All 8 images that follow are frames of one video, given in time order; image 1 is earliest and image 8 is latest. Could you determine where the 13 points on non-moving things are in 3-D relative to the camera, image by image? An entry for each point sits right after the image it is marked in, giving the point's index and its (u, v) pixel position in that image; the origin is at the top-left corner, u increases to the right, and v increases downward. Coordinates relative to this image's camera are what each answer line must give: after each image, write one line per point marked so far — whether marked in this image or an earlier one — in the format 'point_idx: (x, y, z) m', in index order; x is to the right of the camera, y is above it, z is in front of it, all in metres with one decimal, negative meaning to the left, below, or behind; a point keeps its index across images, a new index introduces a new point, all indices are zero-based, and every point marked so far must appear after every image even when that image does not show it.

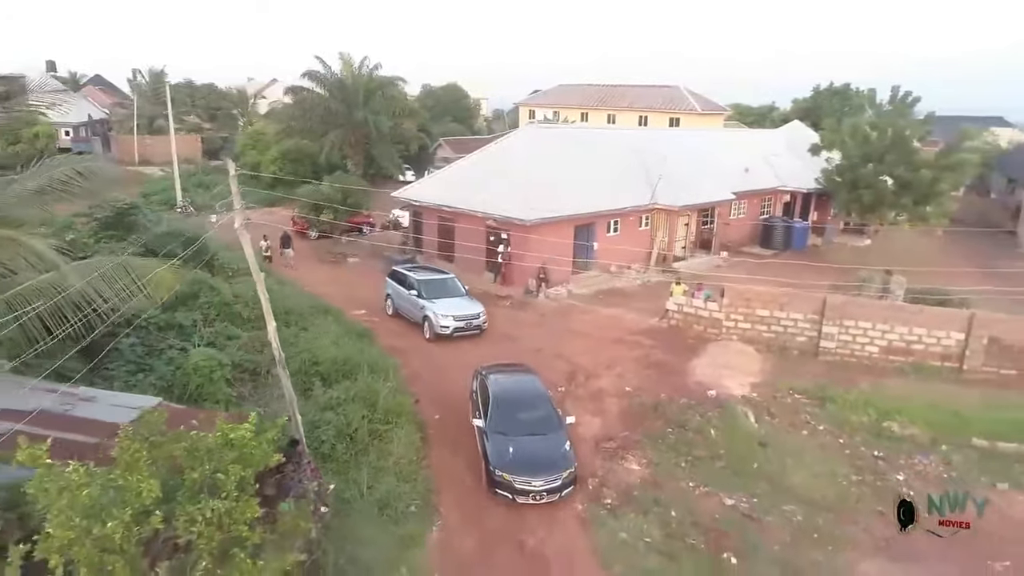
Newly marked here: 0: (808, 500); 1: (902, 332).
0: (+5.1, -3.6, +12.4) m
1: (+9.4, -1.1, +17.3) m
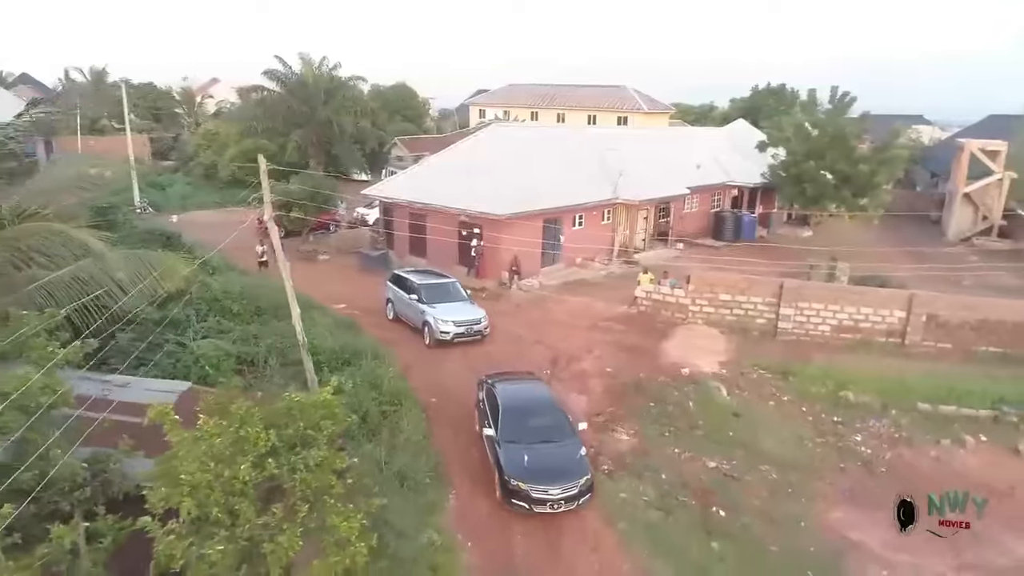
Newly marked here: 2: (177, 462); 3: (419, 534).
0: (+5.2, -3.3, +13.7) m
1: (+9.0, -0.6, +18.9) m
2: (-2.8, -1.4, +6.1) m
3: (-1.3, -3.5, +10.1) m
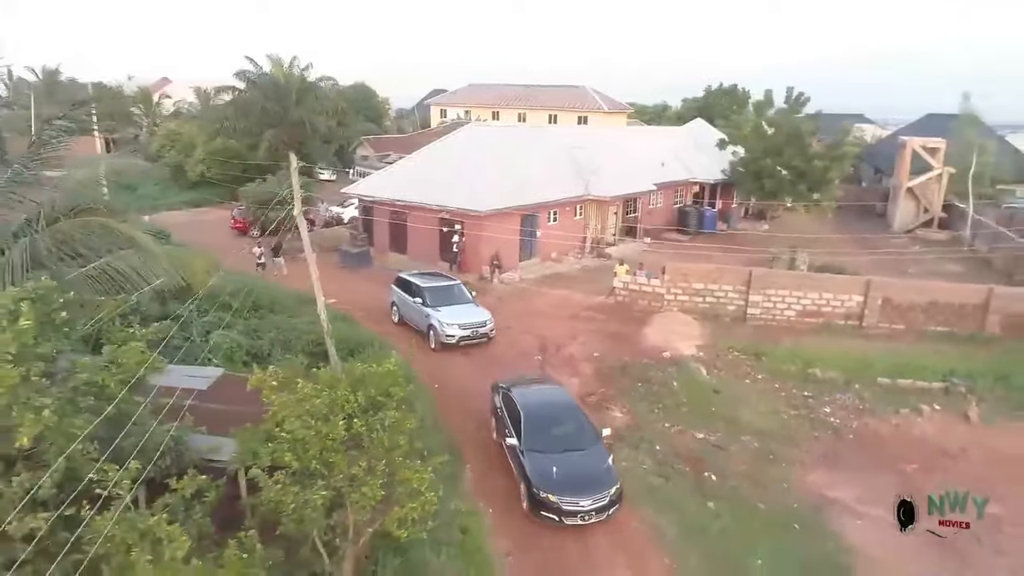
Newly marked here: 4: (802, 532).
0: (+5.2, -3.0, +15.0) m
1: (+8.6, -0.3, +20.4) m
2: (-2.3, -1.2, +6.9) m
3: (-1.0, -3.3, +10.9) m
4: (+4.7, -3.9, +11.6) m
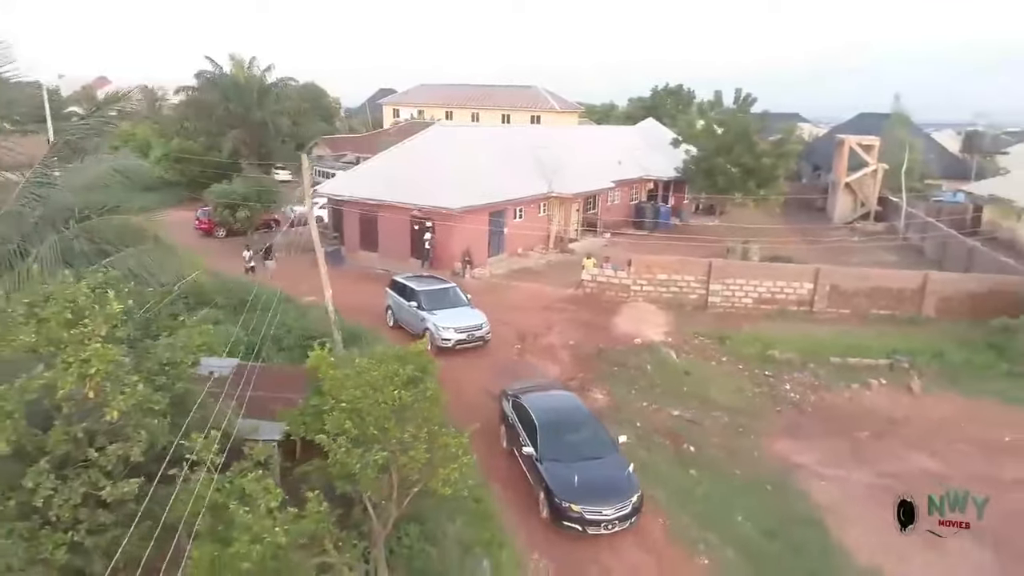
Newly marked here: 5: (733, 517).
0: (+4.9, -2.7, +16.2) m
1: (+7.9, +0.1, +21.9) m
2: (-2.0, -1.1, +7.7) m
3: (-1.0, -3.1, +11.7) m
4: (+4.7, -3.7, +12.9) m
5: (+3.6, -3.8, +11.8) m
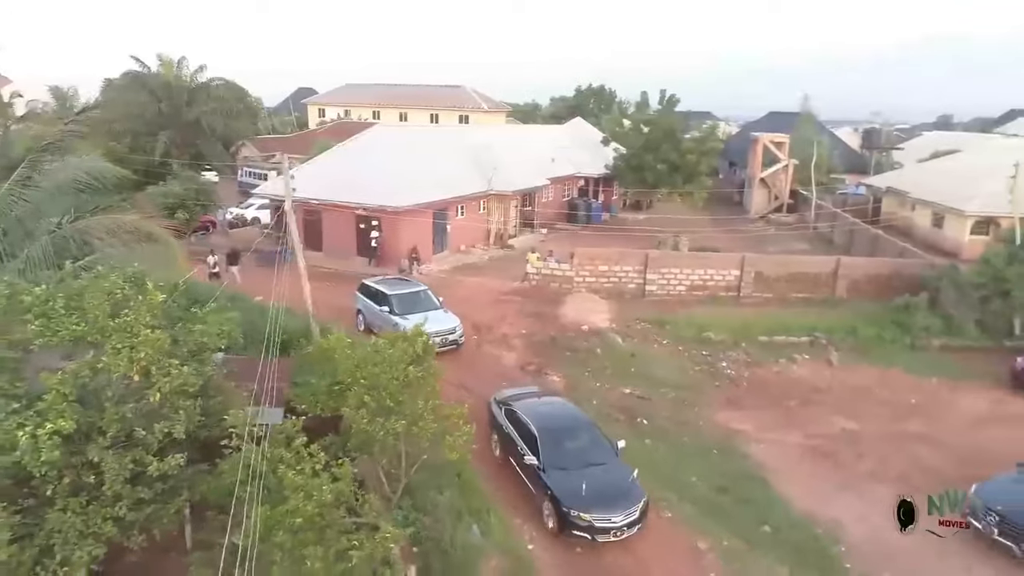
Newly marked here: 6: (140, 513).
0: (+4.0, -2.3, +17.7) m
1: (+6.3, +0.5, +23.7) m
2: (-2.0, -0.9, +8.4) m
3: (-1.4, -2.9, +12.6) m
4: (+4.2, -3.3, +14.3) m
5: (+3.2, -3.5, +13.1) m
6: (-3.8, -2.3, +7.3) m
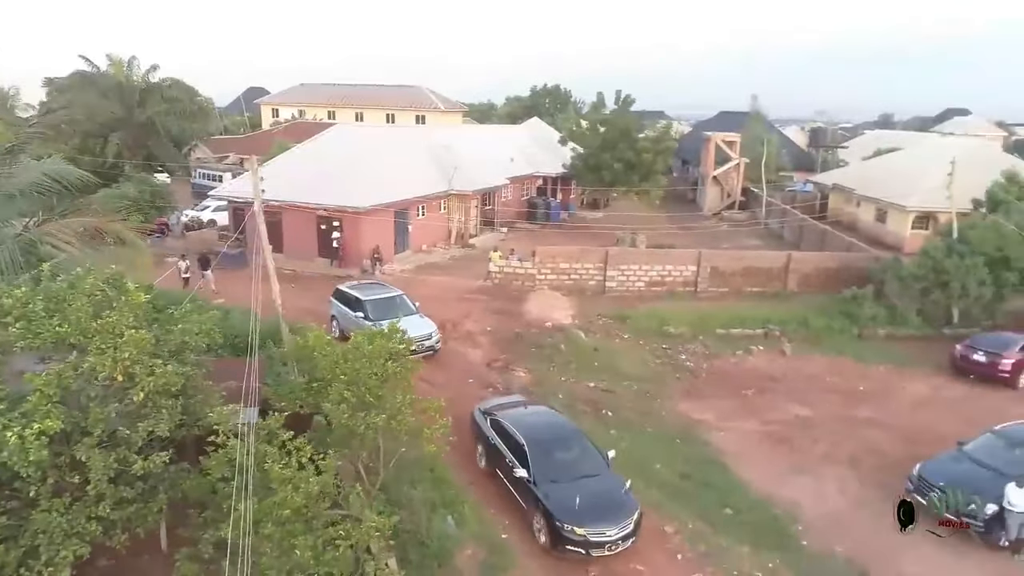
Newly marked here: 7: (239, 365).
0: (+3.1, -2.2, +18.2) m
1: (+5.0, +0.6, +24.3) m
2: (-2.3, -0.9, +8.6) m
3: (-1.9, -2.9, +12.8) m
4: (+3.5, -3.2, +14.8) m
5: (+2.7, -3.4, +13.6) m
6: (-4.0, -2.3, +7.4) m
7: (-4.4, -1.2, +11.4) m
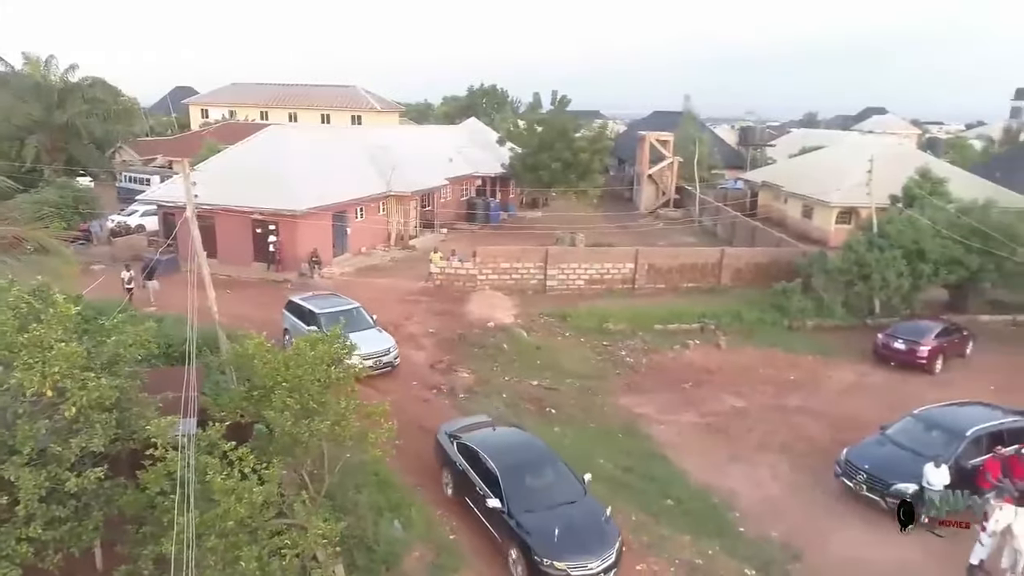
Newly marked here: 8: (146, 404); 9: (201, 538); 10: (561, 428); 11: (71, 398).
0: (+1.7, -2.2, +18.5) m
1: (+3.0, +0.7, +24.7) m
2: (-2.9, -1.0, +8.5) m
3: (-2.9, -3.0, +12.7) m
4: (+2.4, -3.2, +15.2) m
5: (+1.6, -3.4, +13.9) m
6: (-4.5, -2.4, +7.1) m
7: (-5.2, -1.4, +11.1) m
8: (-4.1, -1.3, +8.1) m
9: (-3.0, -2.4, +7.0) m
10: (+1.0, -3.0, +15.3) m
11: (-4.3, -1.1, +7.0) m
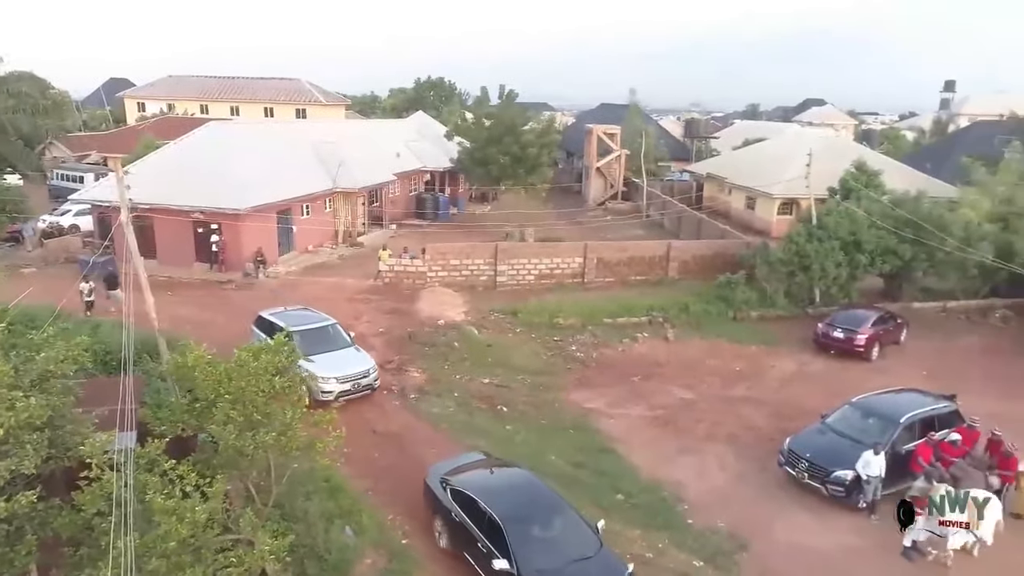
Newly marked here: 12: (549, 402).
0: (+0.4, -2.1, +18.6) m
1: (+1.3, +0.9, +24.9) m
2: (-3.5, -1.1, +8.3) m
3: (-3.7, -3.0, +12.5) m
4: (+1.4, -3.1, +15.3) m
5: (+0.7, -3.3, +14.0) m
6: (-5.0, -2.6, +6.8) m
7: (-6.0, -1.5, +10.8) m
8: (-4.7, -1.4, +7.8) m
9: (-3.5, -2.6, +6.7) m
10: (0.0, -2.9, +15.3) m
11: (-4.8, -1.2, +6.7) m
12: (+0.9, -2.7, +16.8) m
